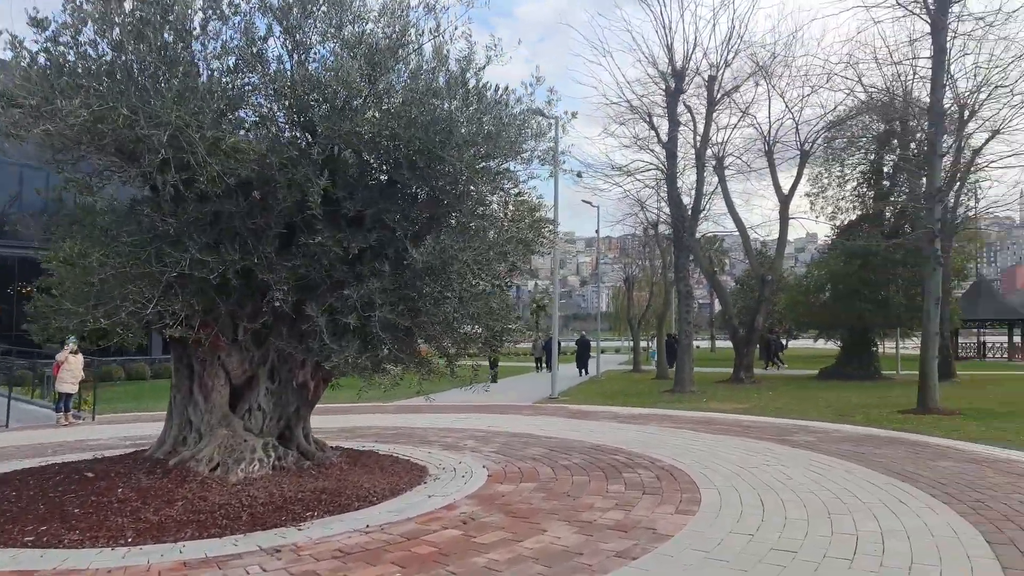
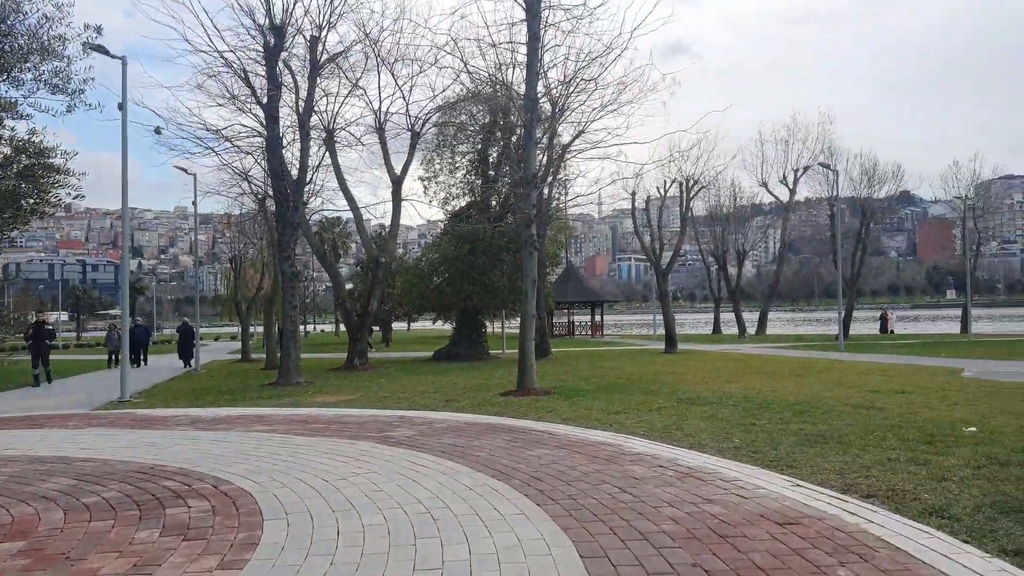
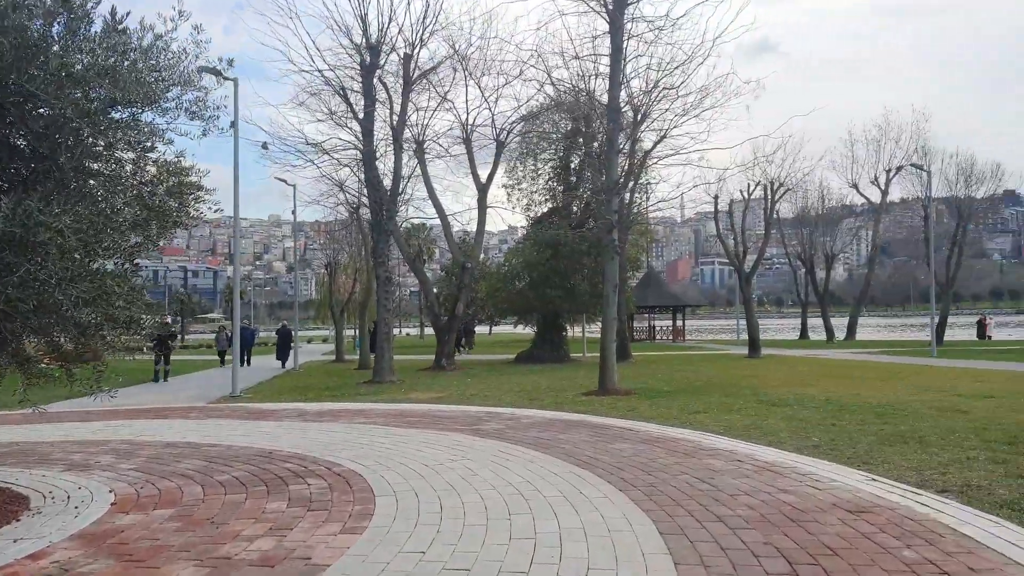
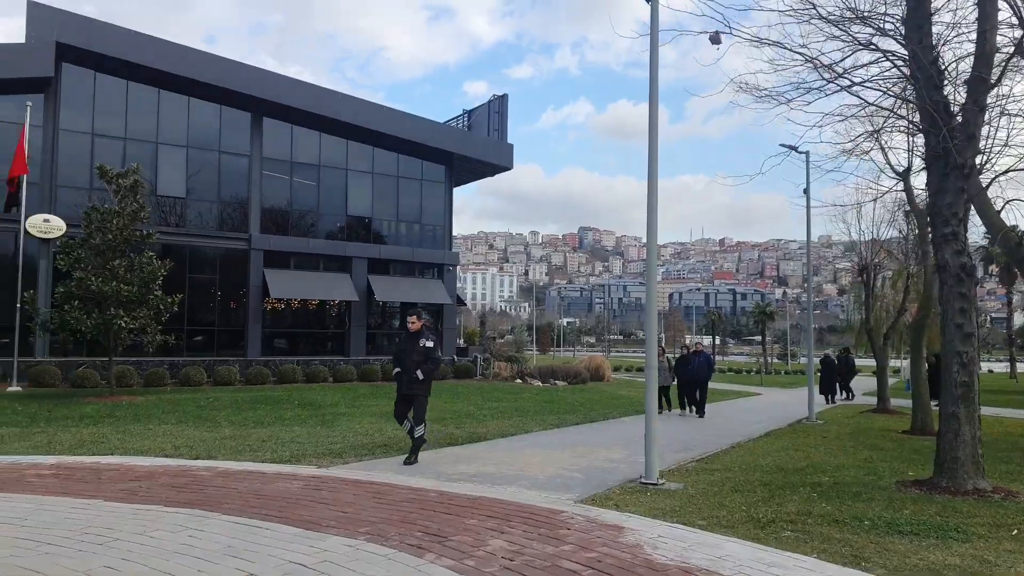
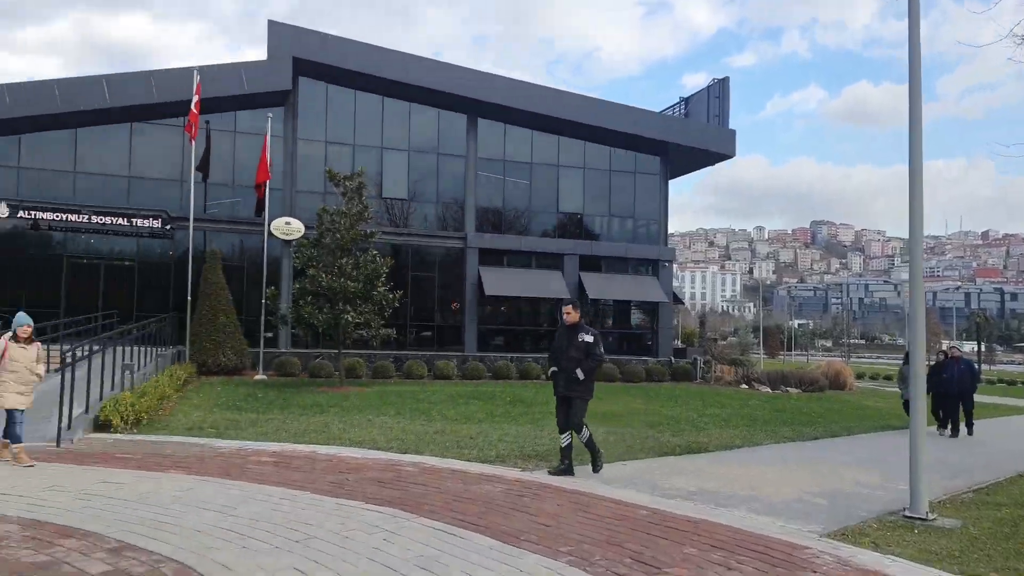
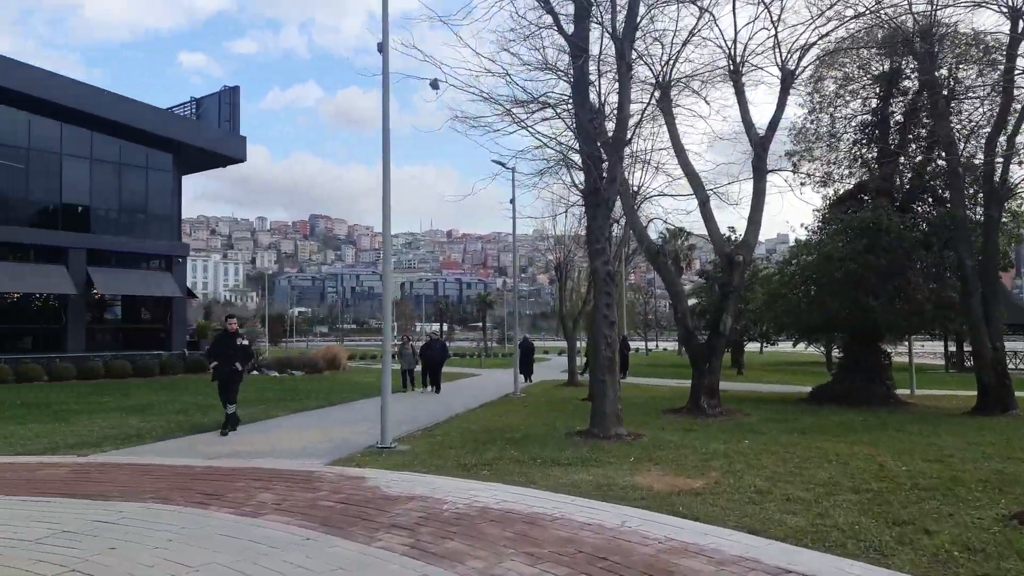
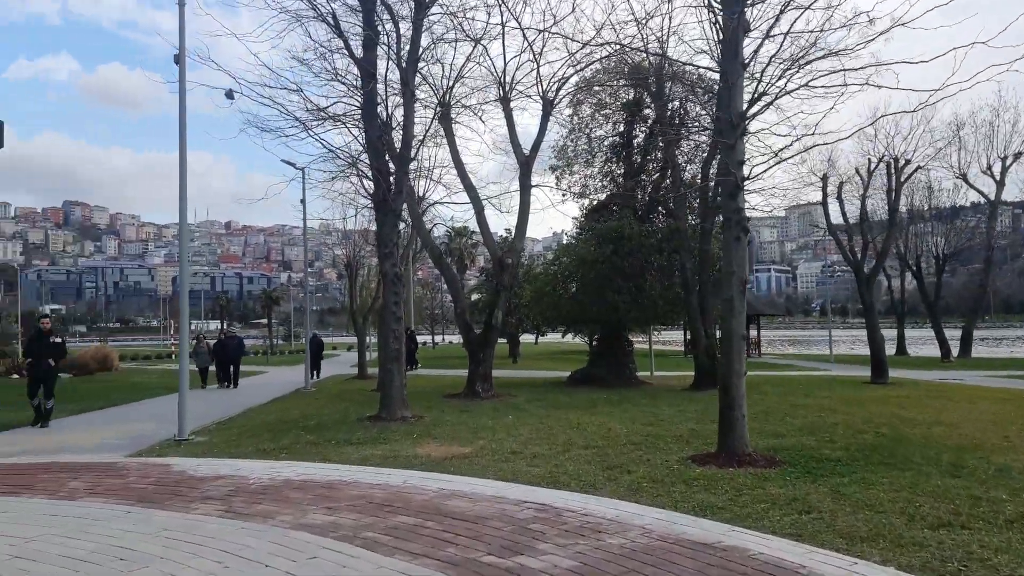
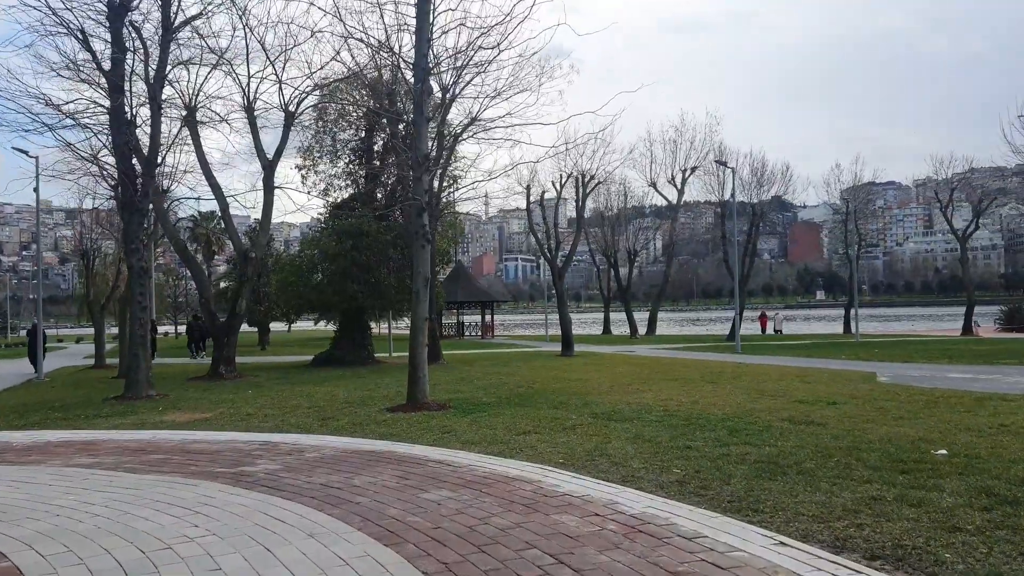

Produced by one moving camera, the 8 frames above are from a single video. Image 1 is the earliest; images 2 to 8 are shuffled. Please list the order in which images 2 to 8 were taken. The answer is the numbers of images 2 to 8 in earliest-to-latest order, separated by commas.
3, 2, 8, 7, 6, 4, 5
